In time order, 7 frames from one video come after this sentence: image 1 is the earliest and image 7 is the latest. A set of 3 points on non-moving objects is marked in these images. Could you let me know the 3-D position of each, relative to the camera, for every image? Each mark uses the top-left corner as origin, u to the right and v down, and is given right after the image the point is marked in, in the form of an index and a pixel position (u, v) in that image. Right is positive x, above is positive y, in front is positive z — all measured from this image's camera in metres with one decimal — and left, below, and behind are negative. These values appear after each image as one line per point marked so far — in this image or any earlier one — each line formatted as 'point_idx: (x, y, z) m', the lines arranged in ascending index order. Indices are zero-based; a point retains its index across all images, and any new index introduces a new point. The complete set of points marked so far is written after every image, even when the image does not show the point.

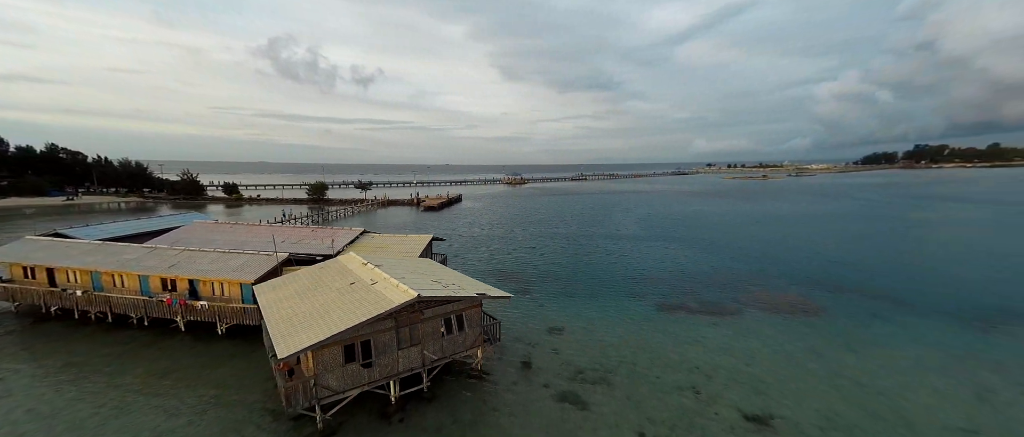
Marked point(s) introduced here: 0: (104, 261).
0: (-22.0, -2.4, +19.1) m
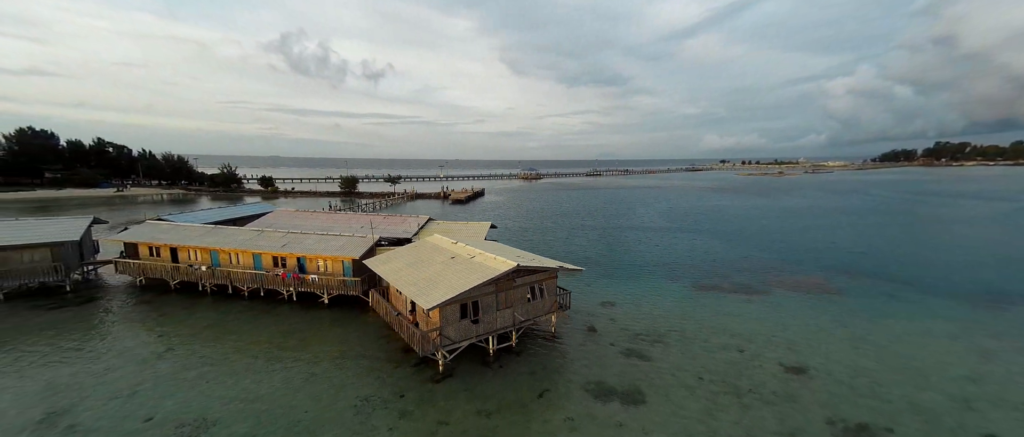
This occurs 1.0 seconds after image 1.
0: (-18.4, -1.5, +22.4) m
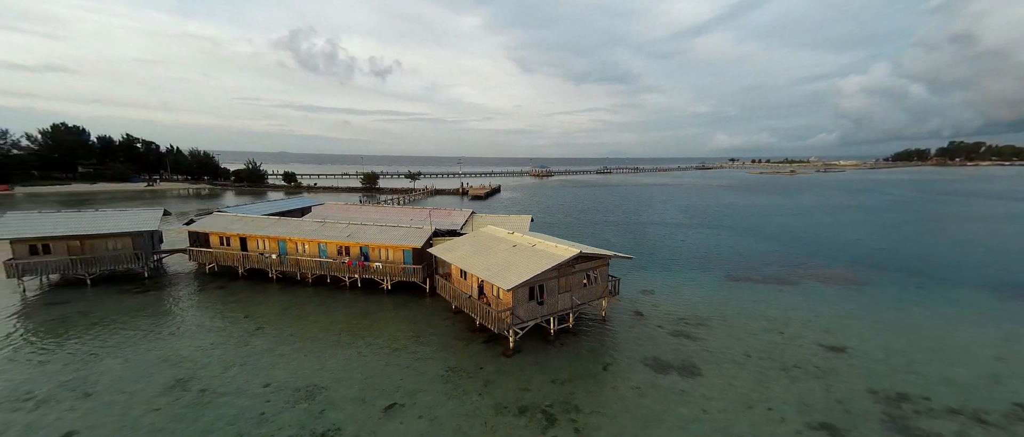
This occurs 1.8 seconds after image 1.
0: (-15.3, -0.9, +24.2) m
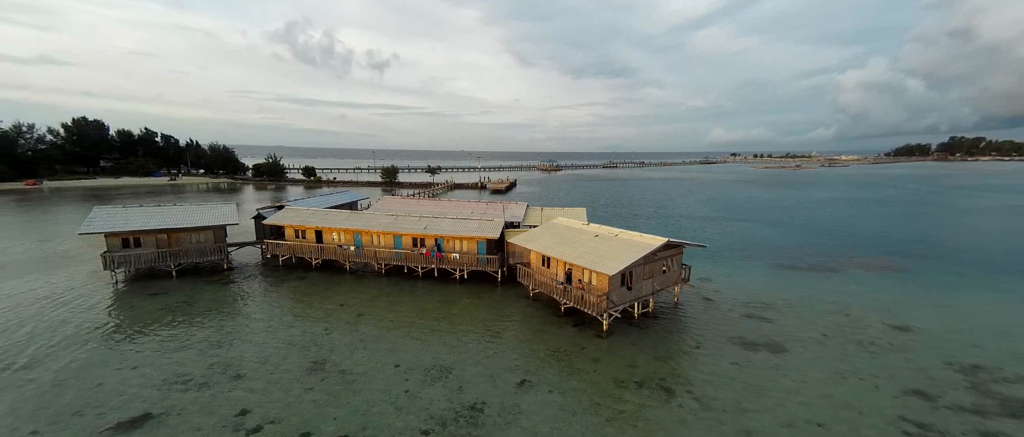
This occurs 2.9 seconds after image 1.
0: (-10.6, -0.3, +25.4) m
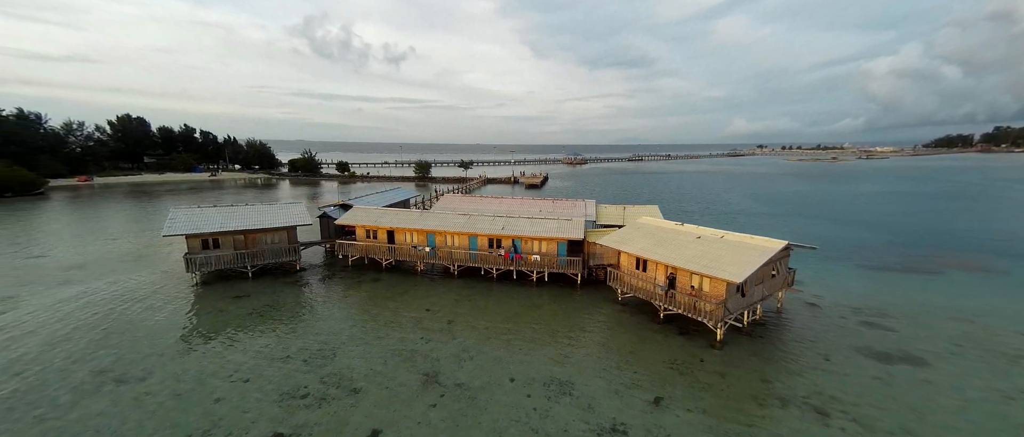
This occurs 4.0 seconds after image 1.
0: (-5.3, -0.3, +24.8) m
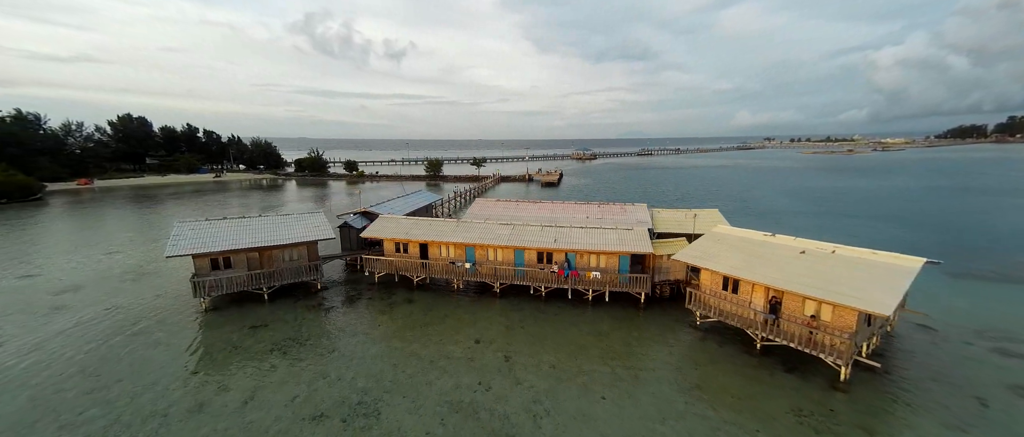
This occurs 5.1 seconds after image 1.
0: (-2.2, -0.9, +21.7) m
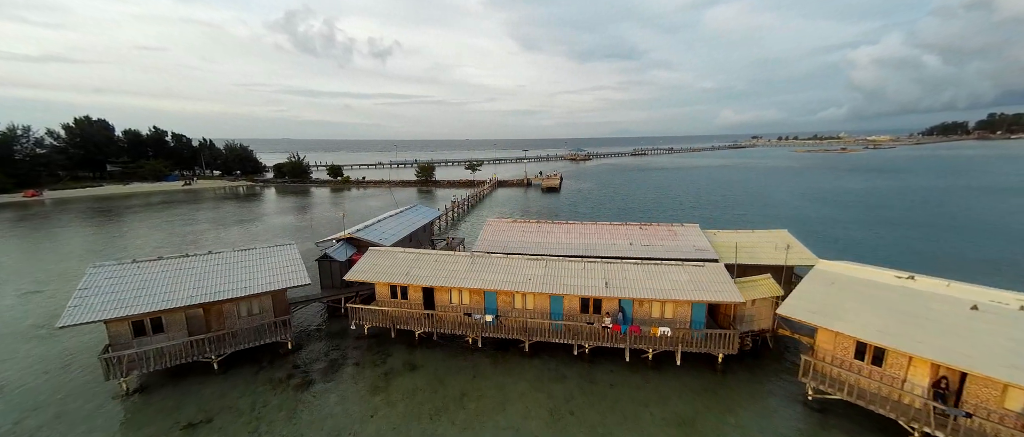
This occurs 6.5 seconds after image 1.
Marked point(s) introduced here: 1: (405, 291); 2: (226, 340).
0: (-0.7, -2.5, +16.6) m
1: (-5.2, -3.3, +17.5) m
2: (-12.1, -5.0, +15.0) m
